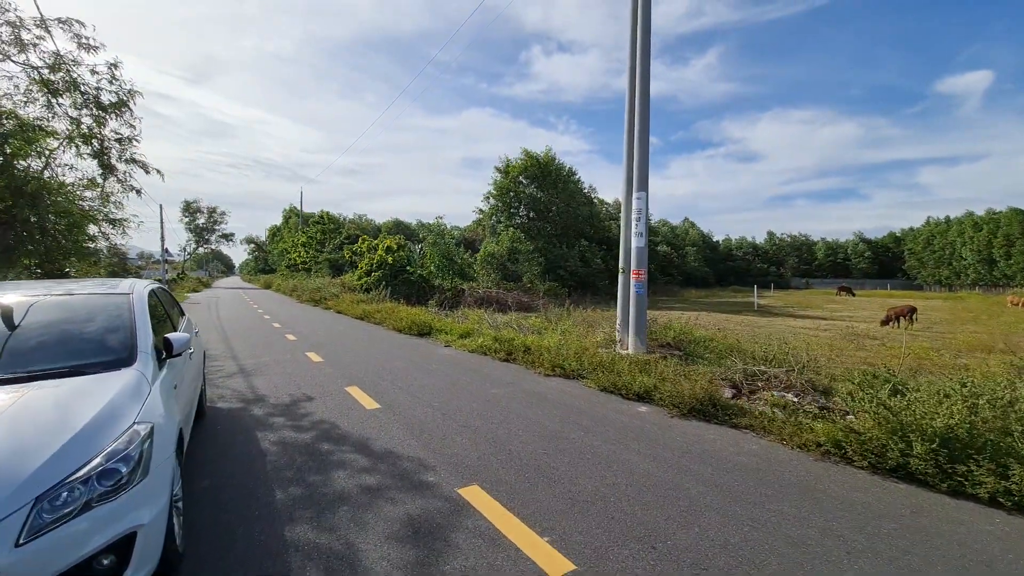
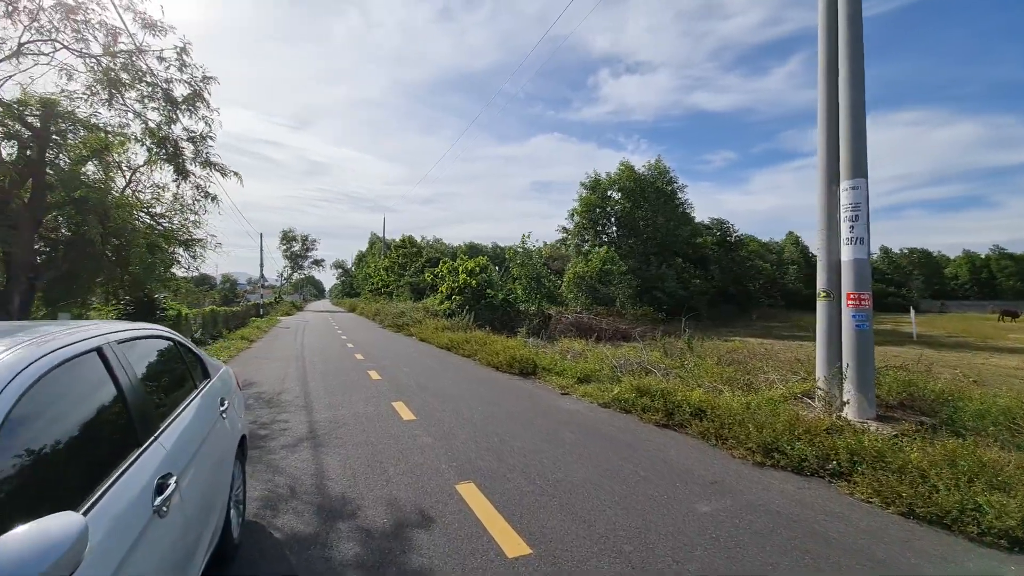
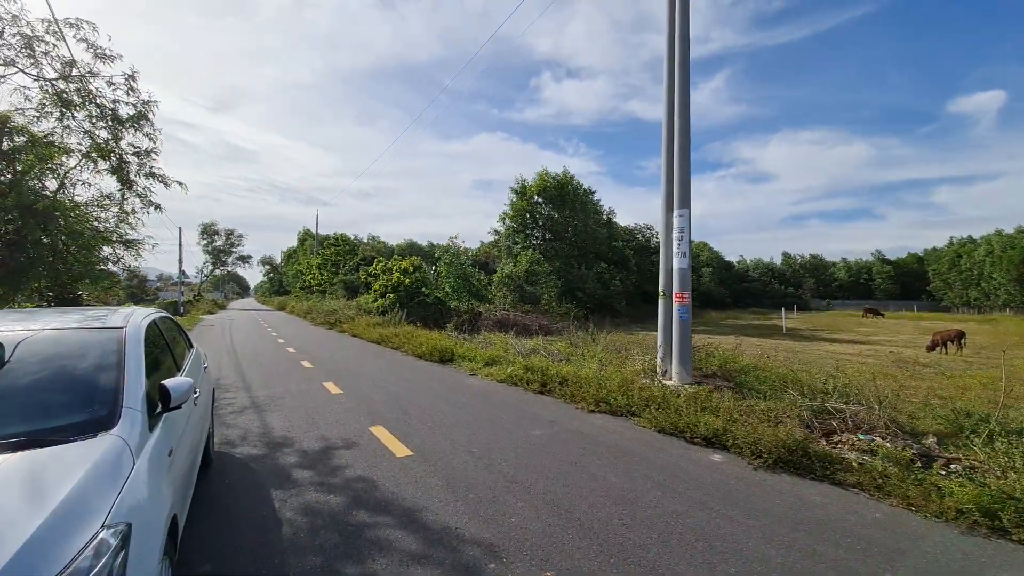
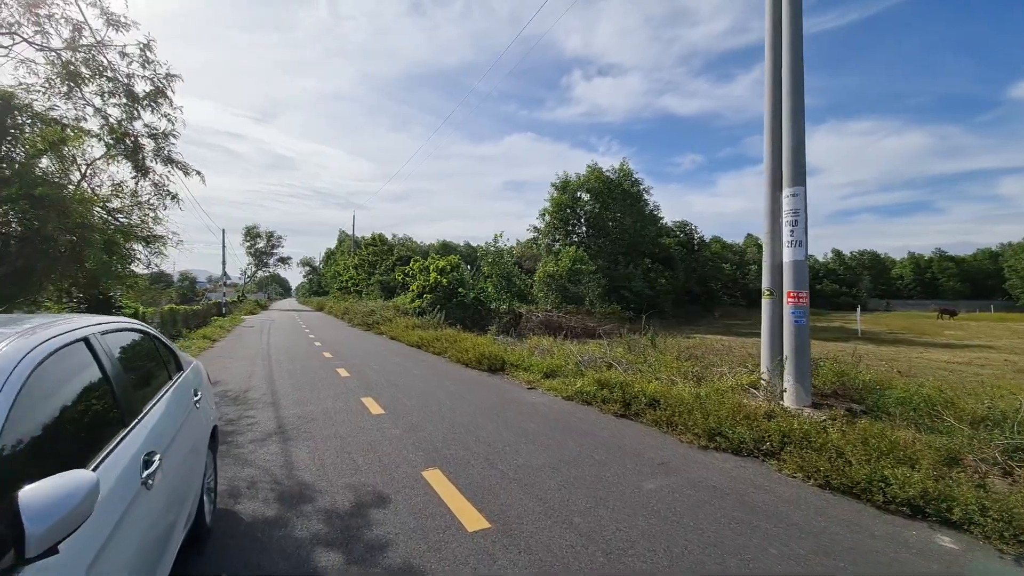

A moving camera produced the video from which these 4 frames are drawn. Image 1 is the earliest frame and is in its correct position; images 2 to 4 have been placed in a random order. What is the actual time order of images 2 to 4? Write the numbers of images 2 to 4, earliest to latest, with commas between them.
3, 4, 2
